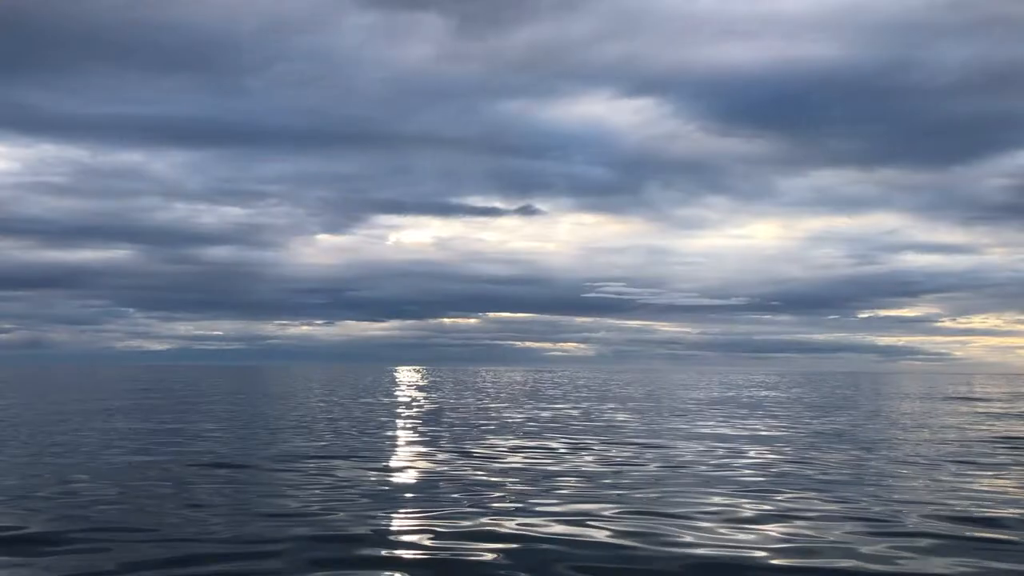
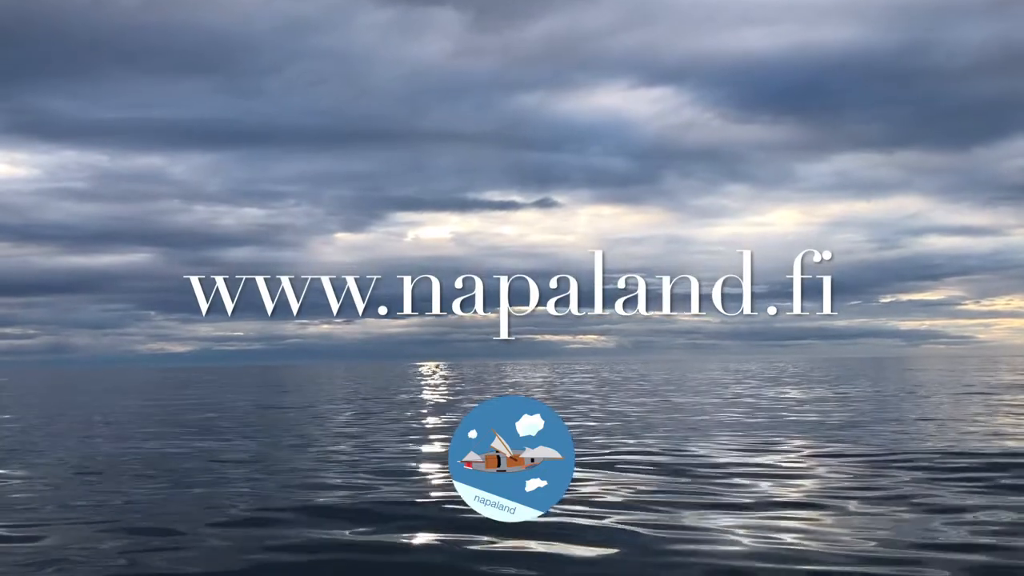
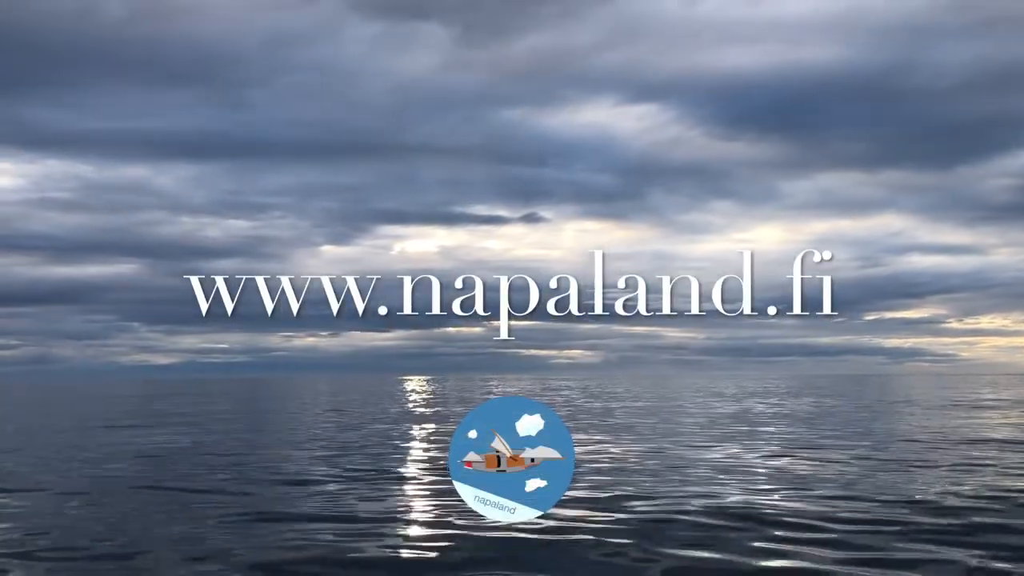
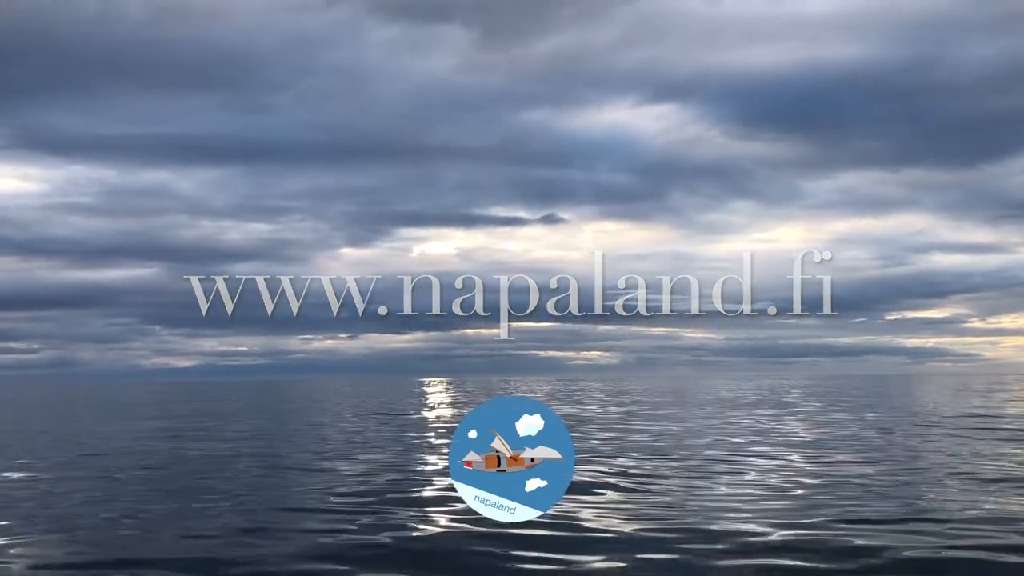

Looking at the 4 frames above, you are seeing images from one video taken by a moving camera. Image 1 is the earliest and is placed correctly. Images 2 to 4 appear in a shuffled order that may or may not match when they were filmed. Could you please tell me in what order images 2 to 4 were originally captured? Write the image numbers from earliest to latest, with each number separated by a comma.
3, 2, 4
